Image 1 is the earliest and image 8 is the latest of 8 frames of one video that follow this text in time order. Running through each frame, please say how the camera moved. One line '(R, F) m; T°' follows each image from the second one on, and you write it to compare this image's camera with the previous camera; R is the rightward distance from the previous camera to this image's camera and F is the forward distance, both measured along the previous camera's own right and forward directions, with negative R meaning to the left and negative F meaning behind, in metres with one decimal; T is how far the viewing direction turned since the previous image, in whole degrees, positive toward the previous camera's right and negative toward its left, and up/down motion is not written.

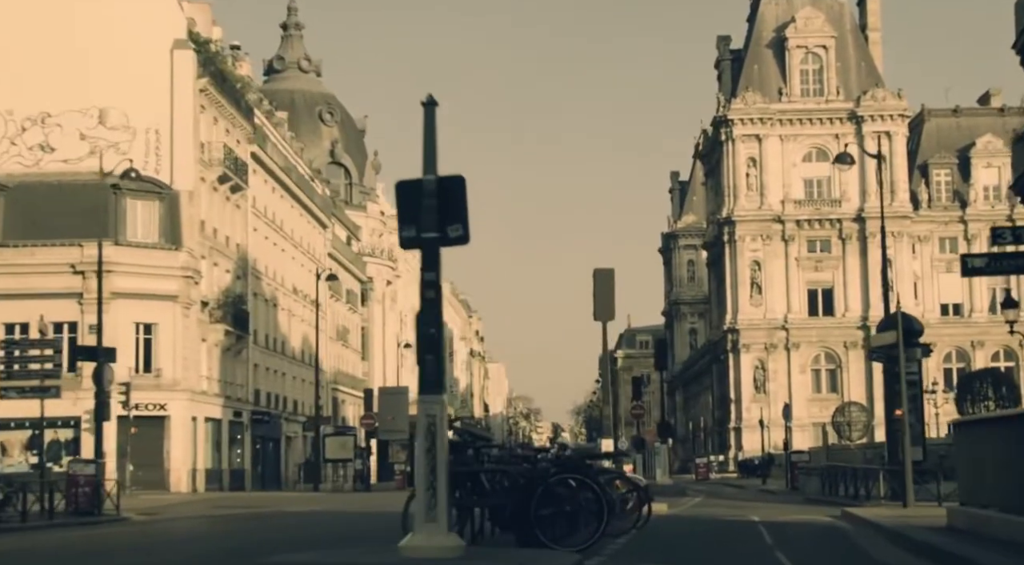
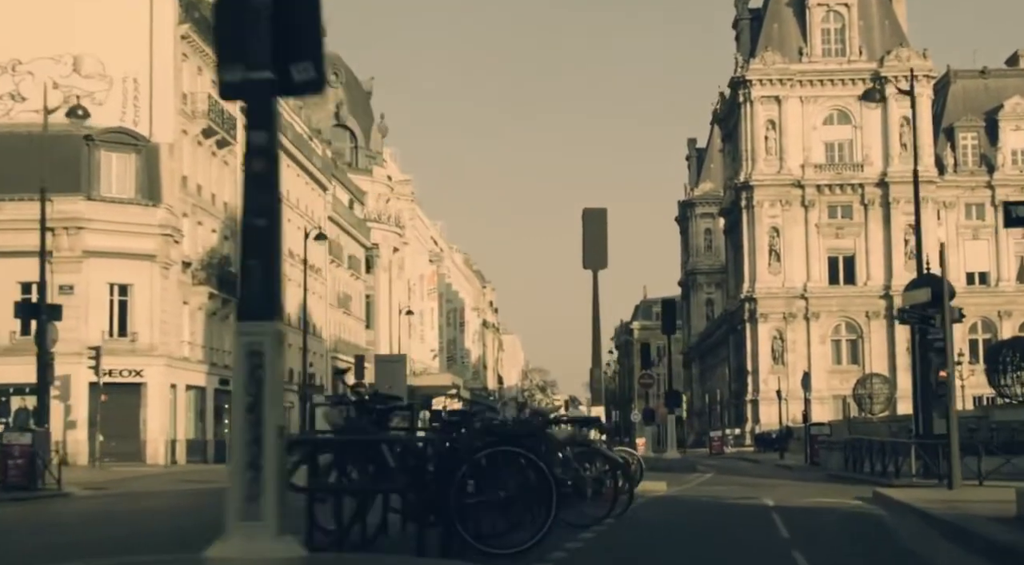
(+0.6, +3.6) m; -1°
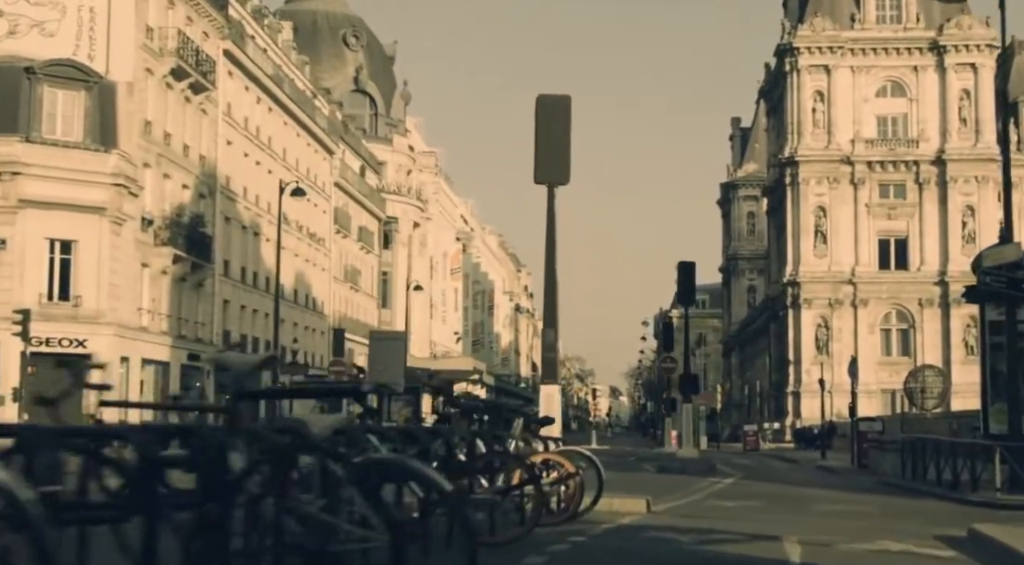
(+1.3, +7.1) m; -2°
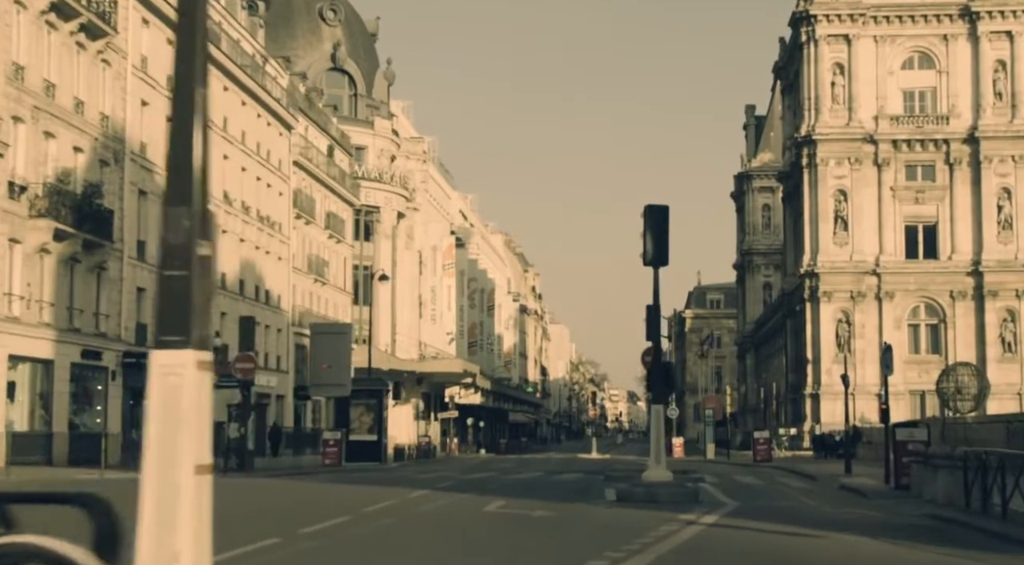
(+1.8, +9.0) m; -1°
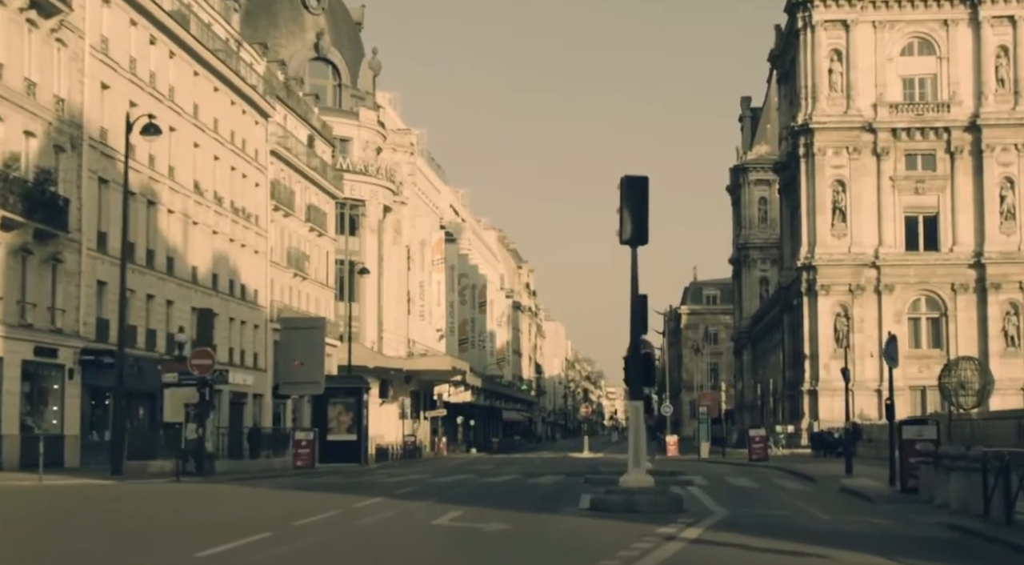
(+0.5, +2.6) m; 0°
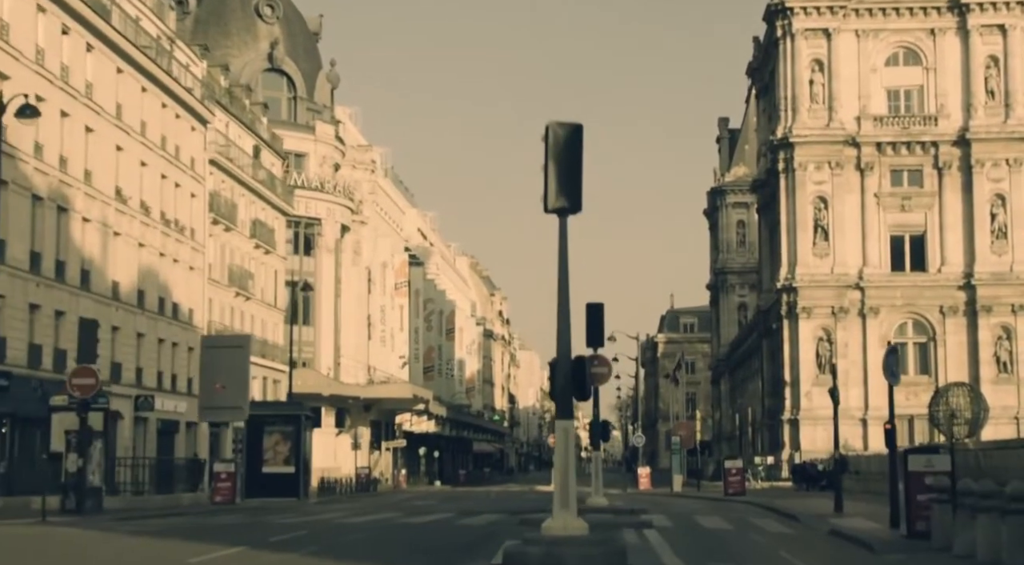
(+0.9, +5.1) m; +1°
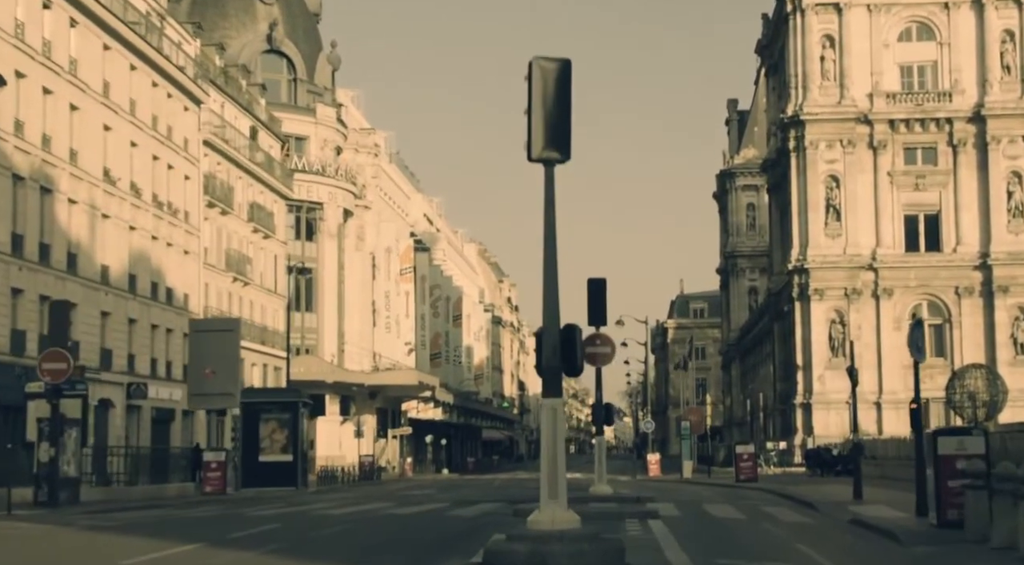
(+0.3, +1.8) m; 0°
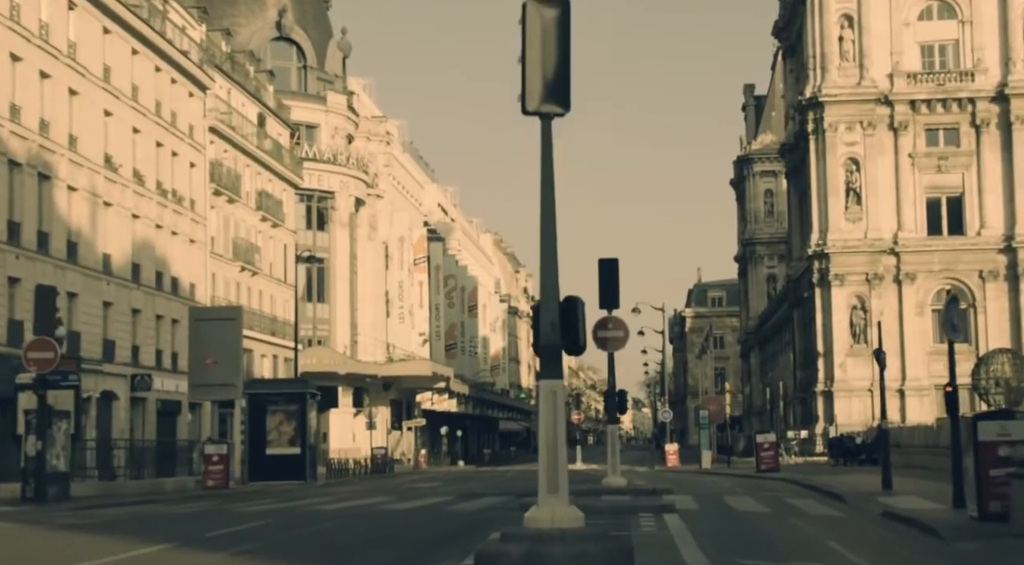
(+0.2, +1.4) m; -1°
